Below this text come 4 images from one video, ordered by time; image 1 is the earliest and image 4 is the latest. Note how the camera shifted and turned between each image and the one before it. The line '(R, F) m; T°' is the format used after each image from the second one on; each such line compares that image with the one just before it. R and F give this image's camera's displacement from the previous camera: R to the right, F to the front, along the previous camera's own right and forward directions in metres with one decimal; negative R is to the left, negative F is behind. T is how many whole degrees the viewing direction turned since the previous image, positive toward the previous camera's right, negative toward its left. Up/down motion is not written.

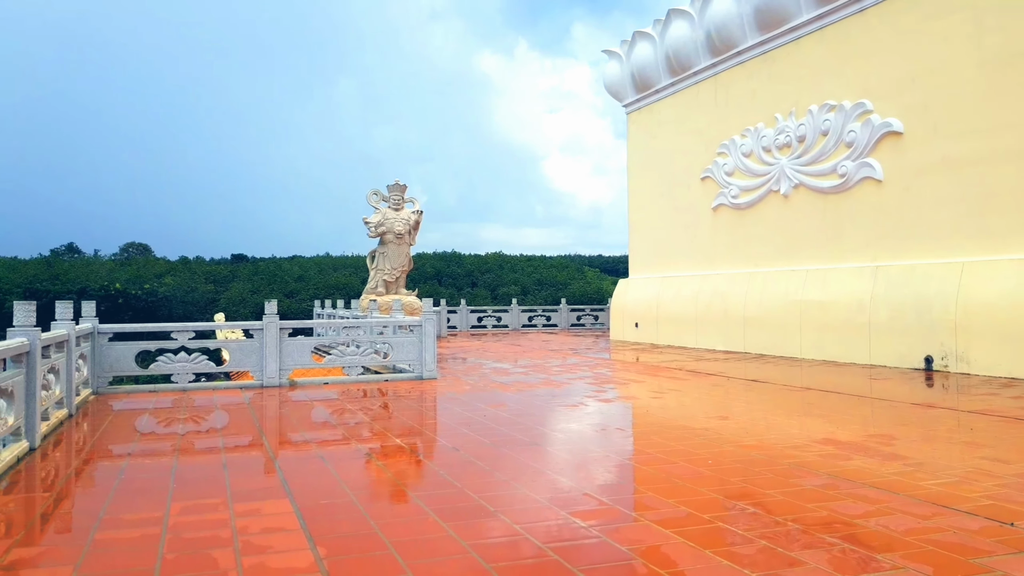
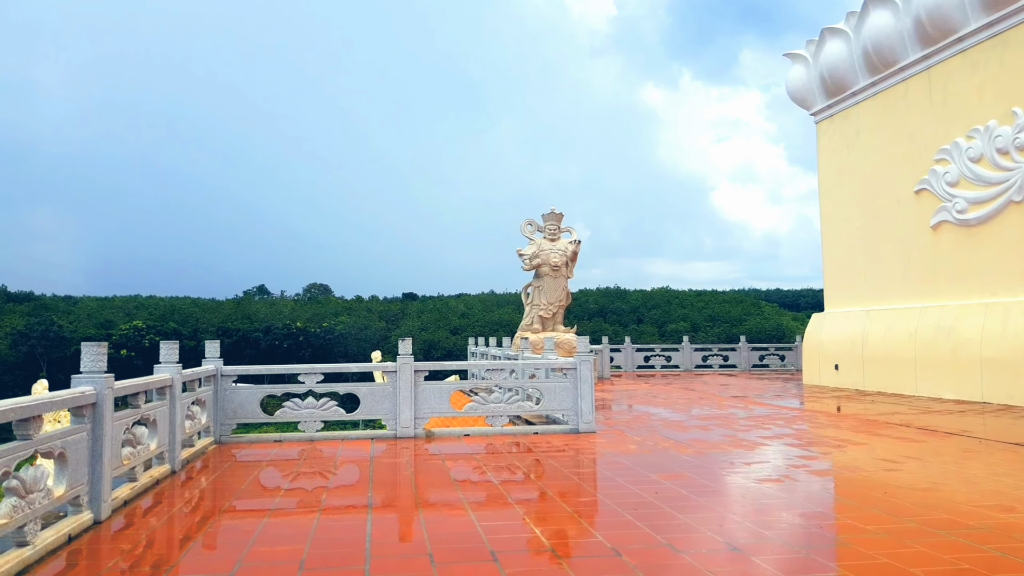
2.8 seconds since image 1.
(-0.1, +1.2) m; -14°
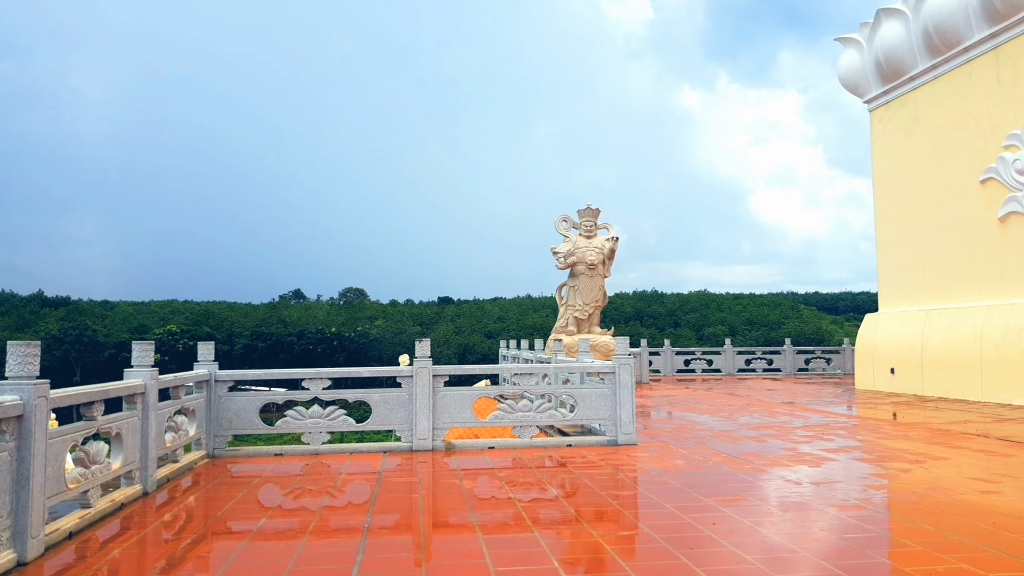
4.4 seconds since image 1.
(0.0, +0.7) m; -3°
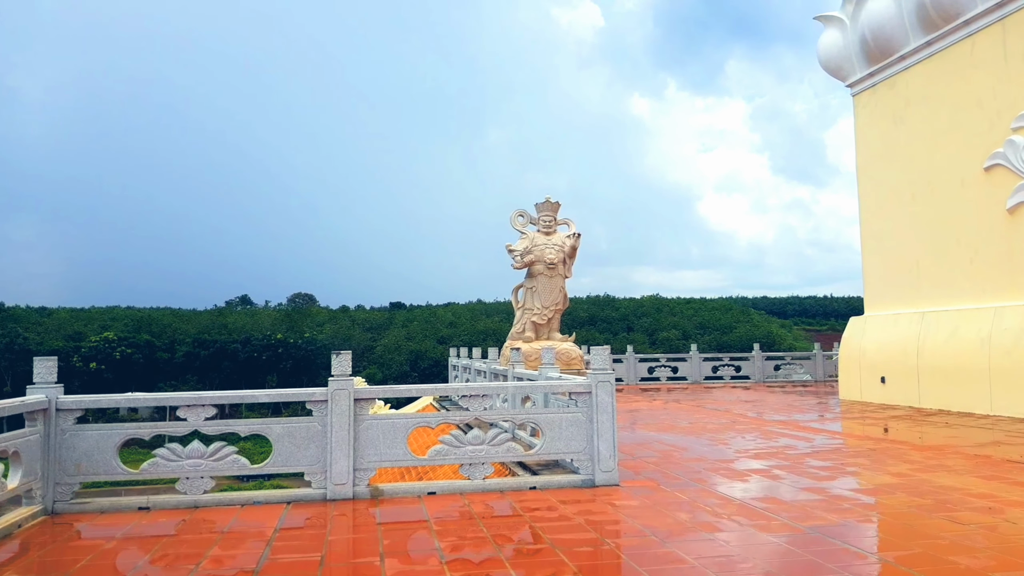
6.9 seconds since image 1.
(0.0, +1.2) m; +4°
